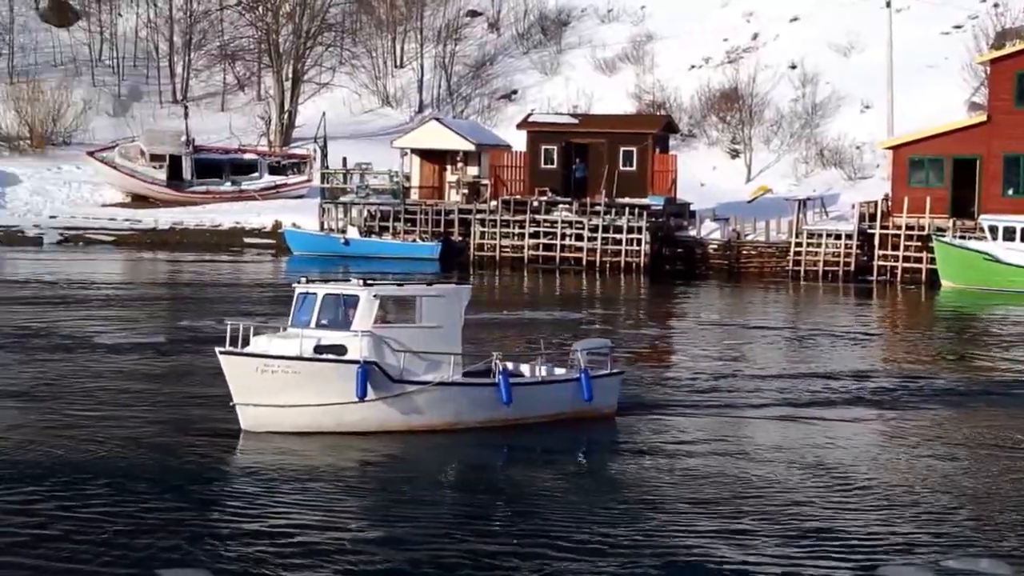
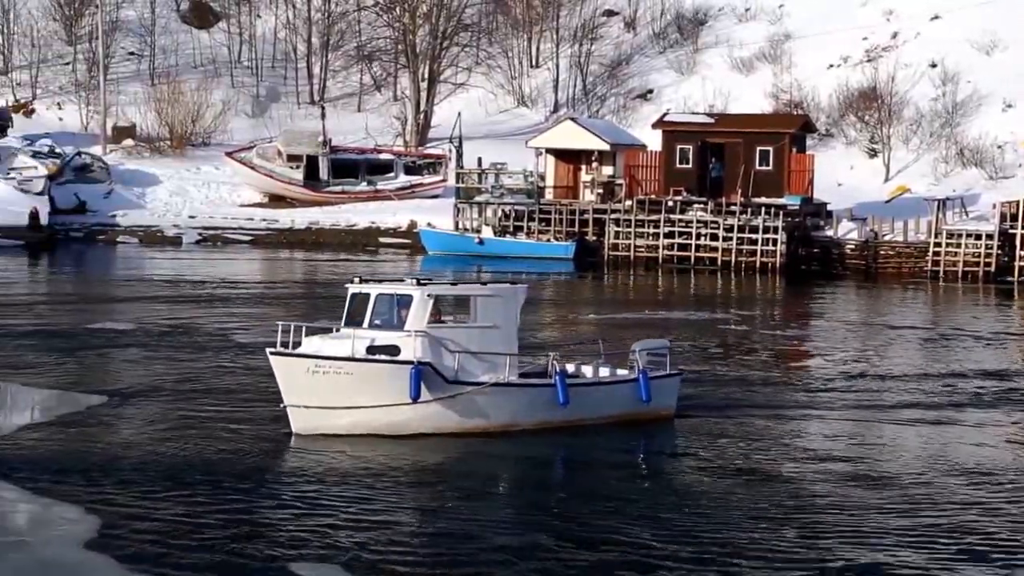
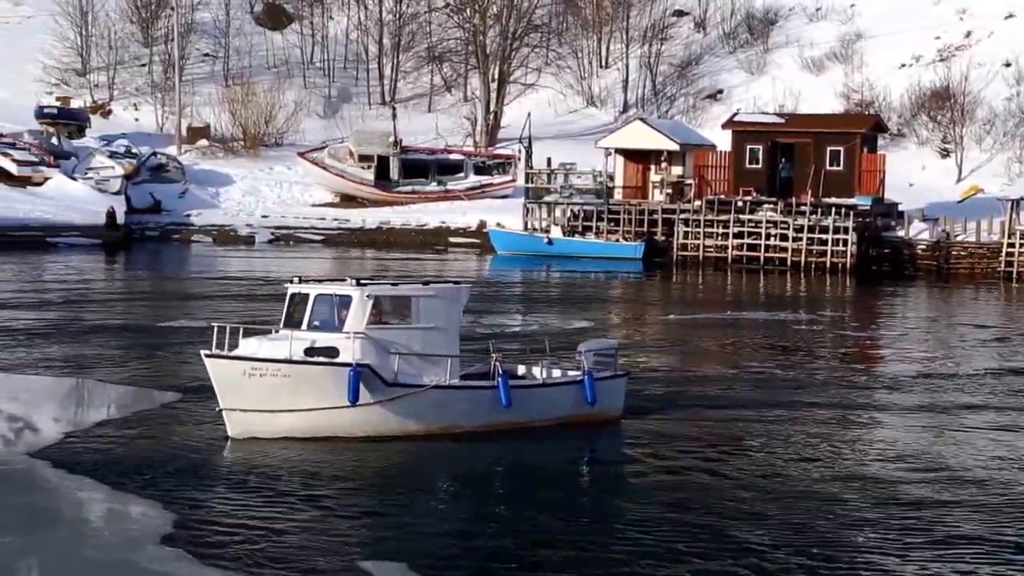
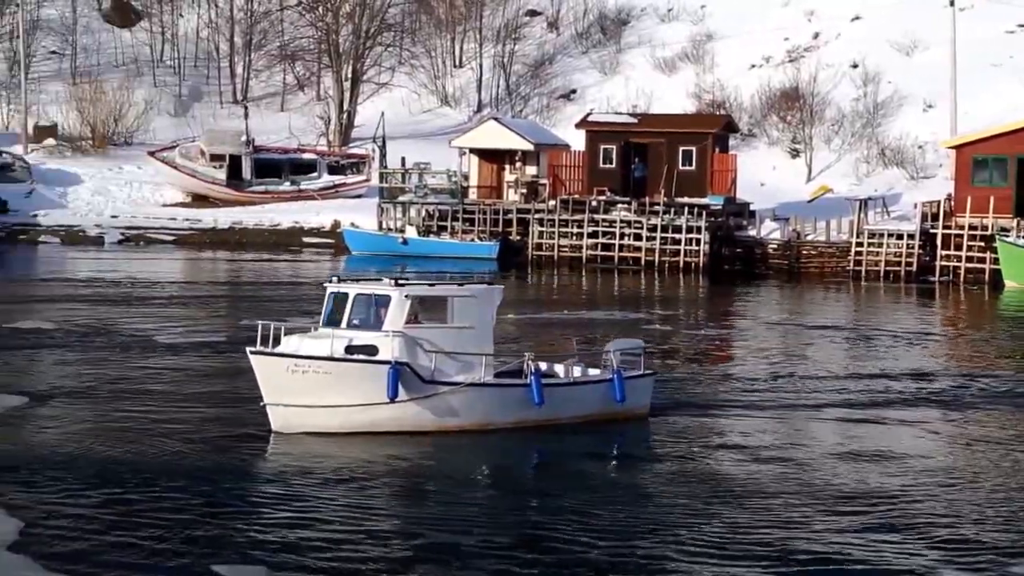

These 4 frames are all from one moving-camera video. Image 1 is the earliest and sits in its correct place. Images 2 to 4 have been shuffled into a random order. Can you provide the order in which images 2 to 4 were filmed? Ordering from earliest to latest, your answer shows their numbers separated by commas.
4, 2, 3
